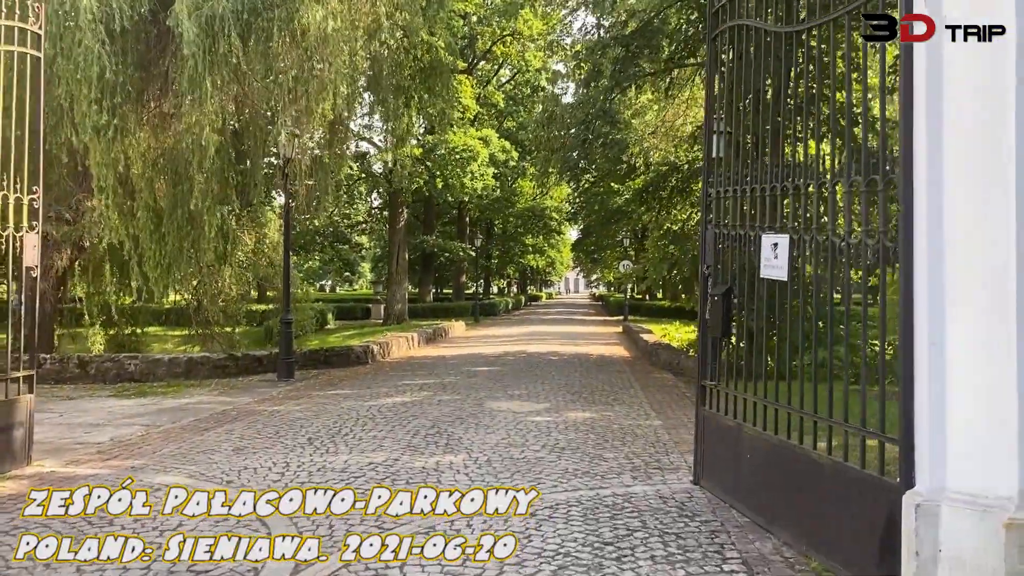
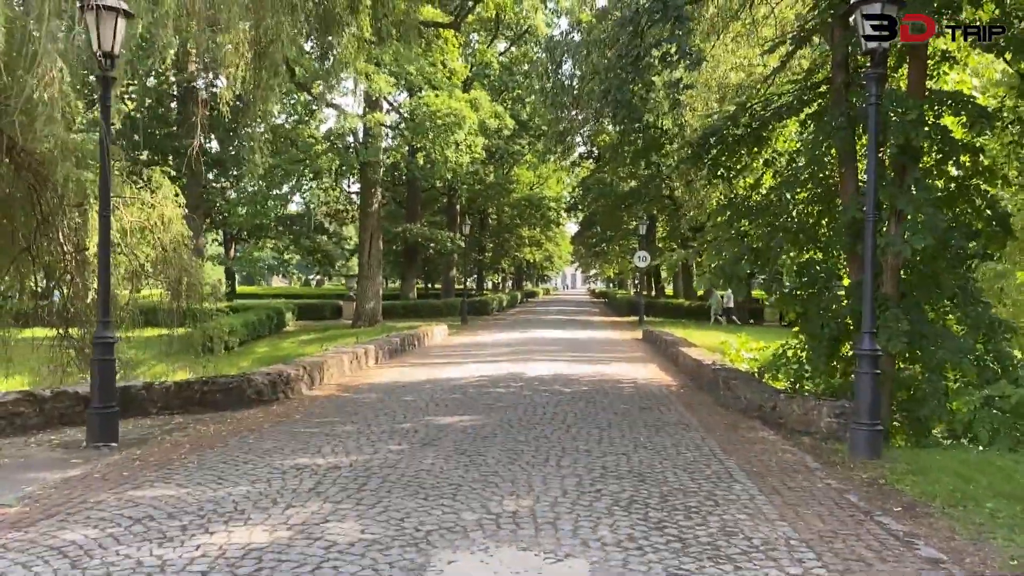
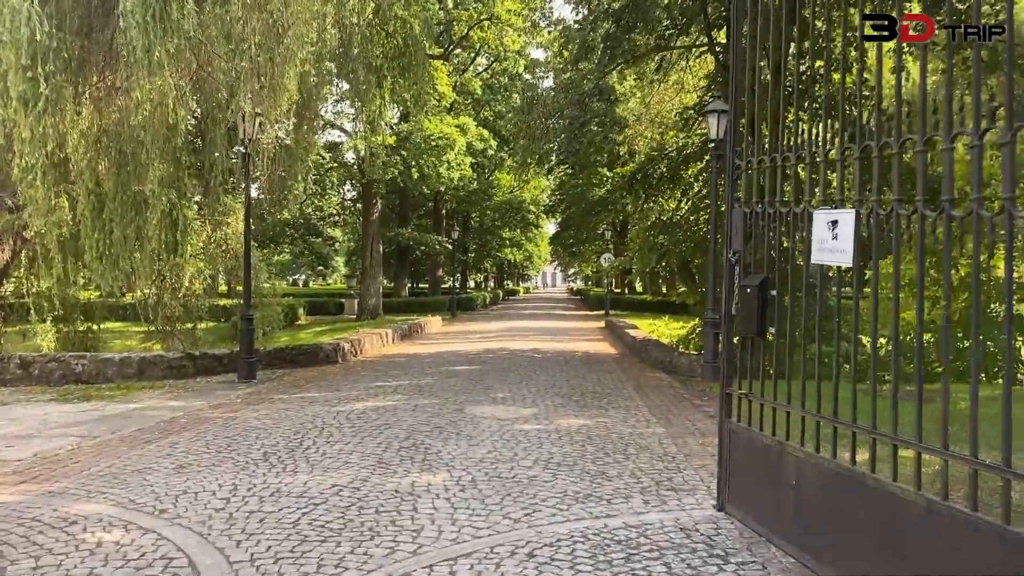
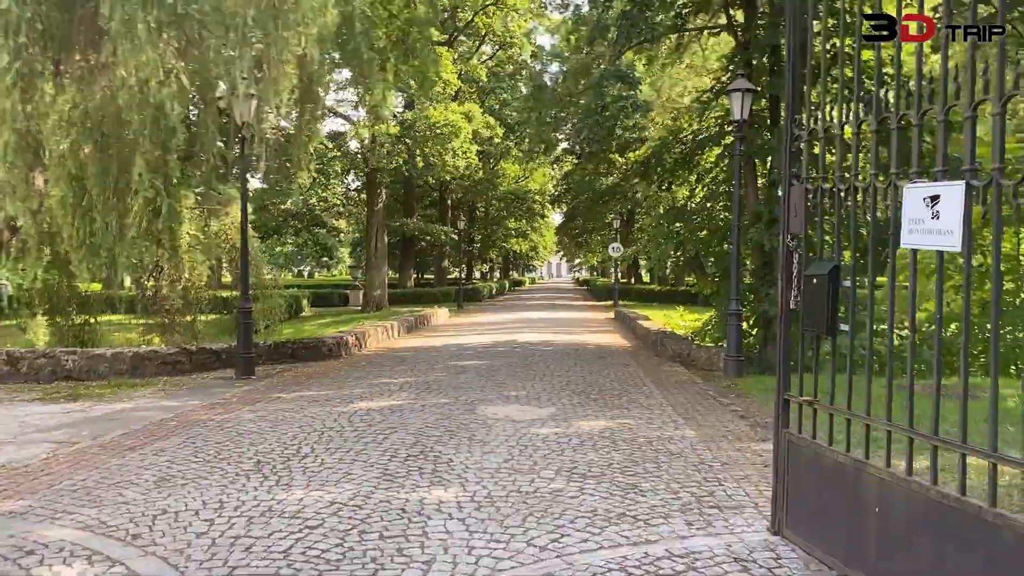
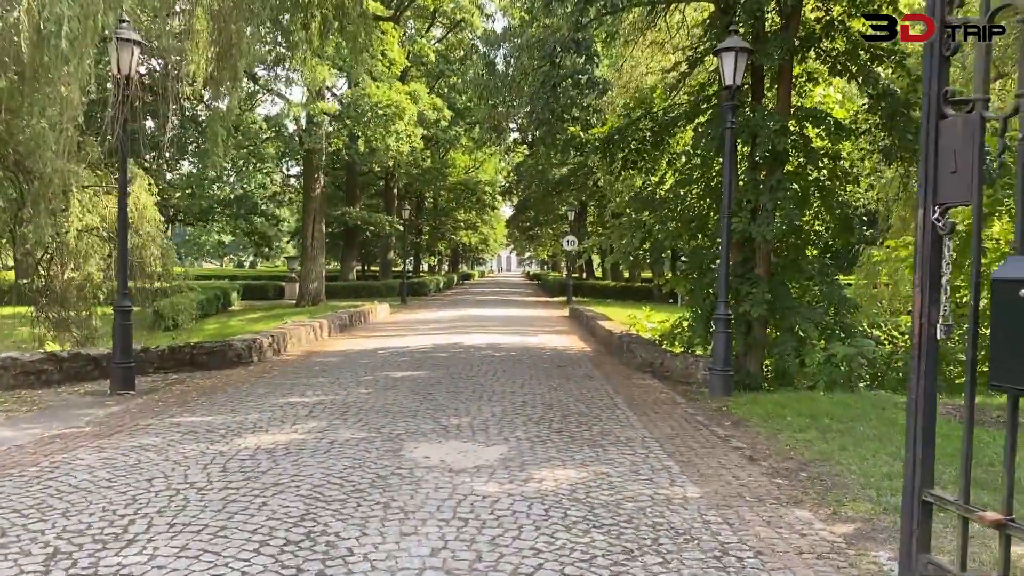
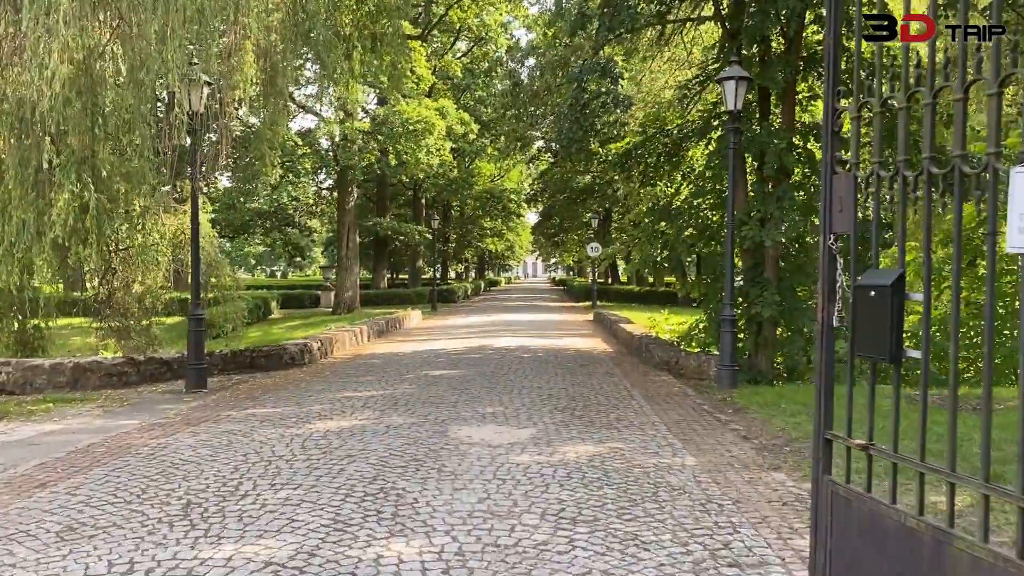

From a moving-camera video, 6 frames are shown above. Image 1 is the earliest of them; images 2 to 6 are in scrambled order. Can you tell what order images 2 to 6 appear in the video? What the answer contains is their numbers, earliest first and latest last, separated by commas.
3, 4, 6, 5, 2
